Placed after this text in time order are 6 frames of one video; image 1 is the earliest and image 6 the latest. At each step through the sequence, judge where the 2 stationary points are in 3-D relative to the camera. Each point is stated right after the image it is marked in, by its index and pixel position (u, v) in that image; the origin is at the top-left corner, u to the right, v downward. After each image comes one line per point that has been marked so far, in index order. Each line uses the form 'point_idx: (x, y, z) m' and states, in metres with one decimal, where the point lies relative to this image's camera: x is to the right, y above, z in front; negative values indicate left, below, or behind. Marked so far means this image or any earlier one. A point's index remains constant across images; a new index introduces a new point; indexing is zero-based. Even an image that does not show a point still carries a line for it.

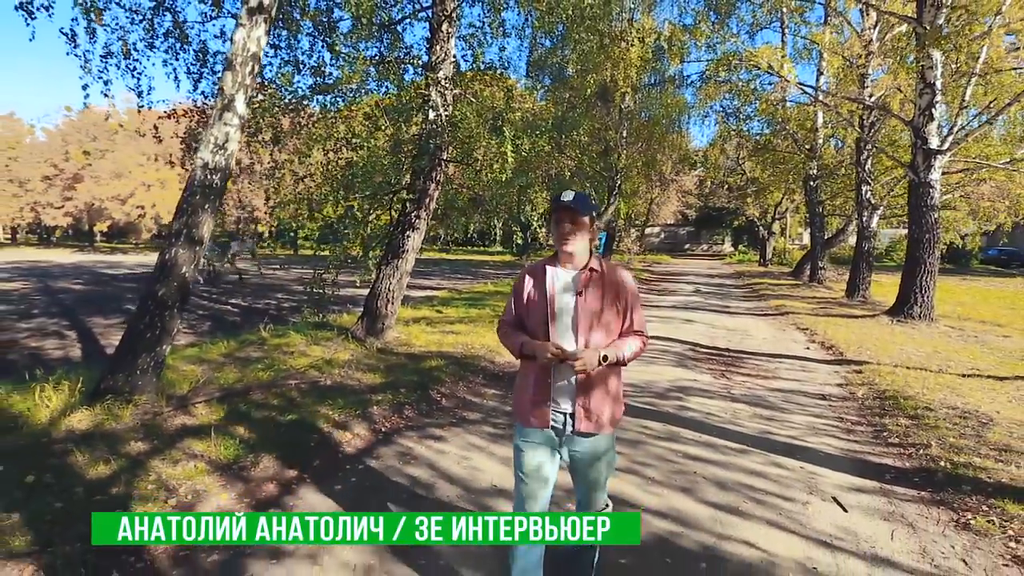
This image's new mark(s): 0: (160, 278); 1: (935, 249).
0: (-3.7, +0.1, +5.5) m
1: (+9.5, +0.9, +11.7) m
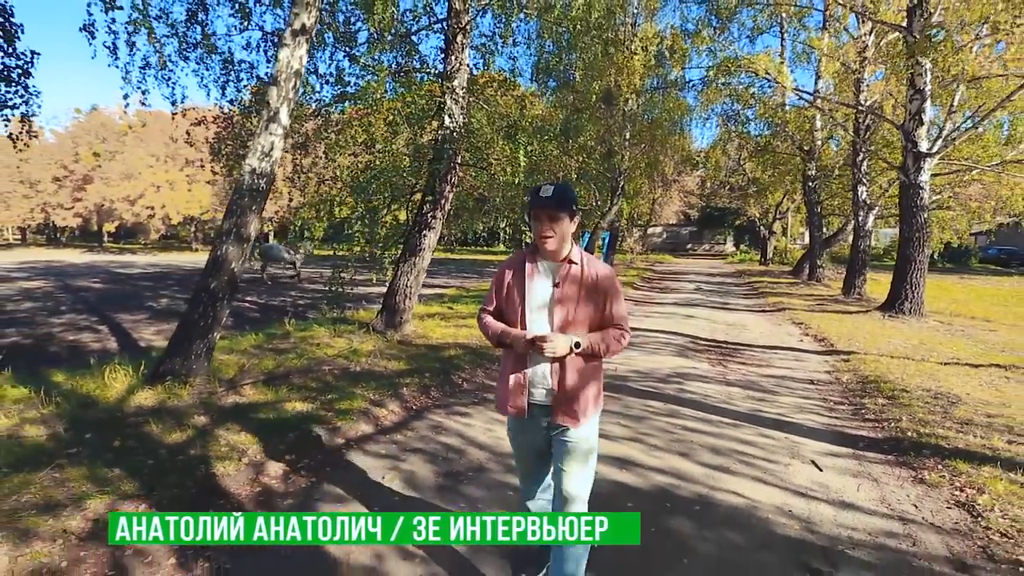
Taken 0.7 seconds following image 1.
0: (-3.5, +0.2, +6.1) m
1: (+9.7, +1.0, +12.2) m
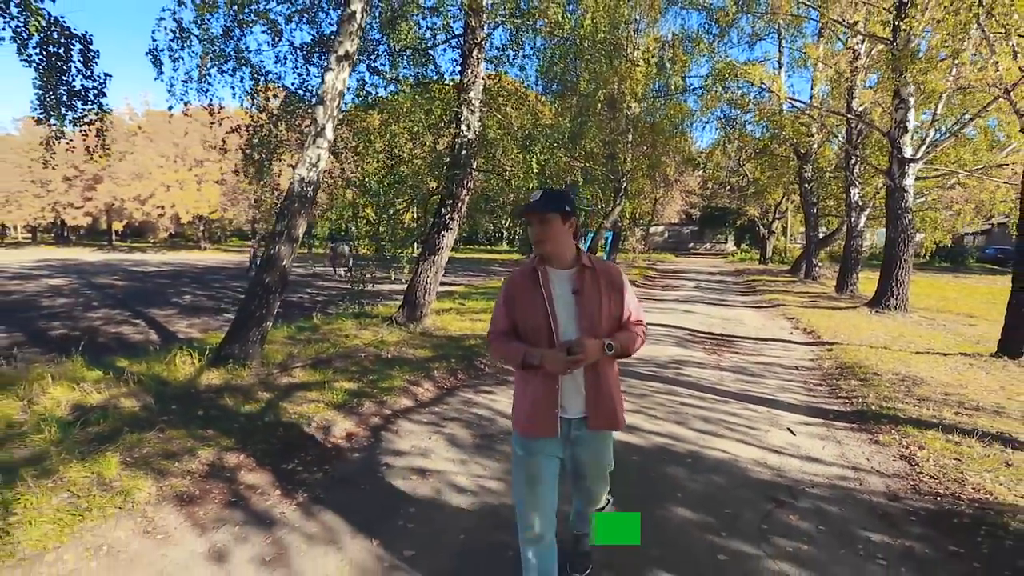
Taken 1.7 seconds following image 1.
0: (-3.3, +0.3, +6.9) m
1: (+10.0, +1.0, +13.0) m
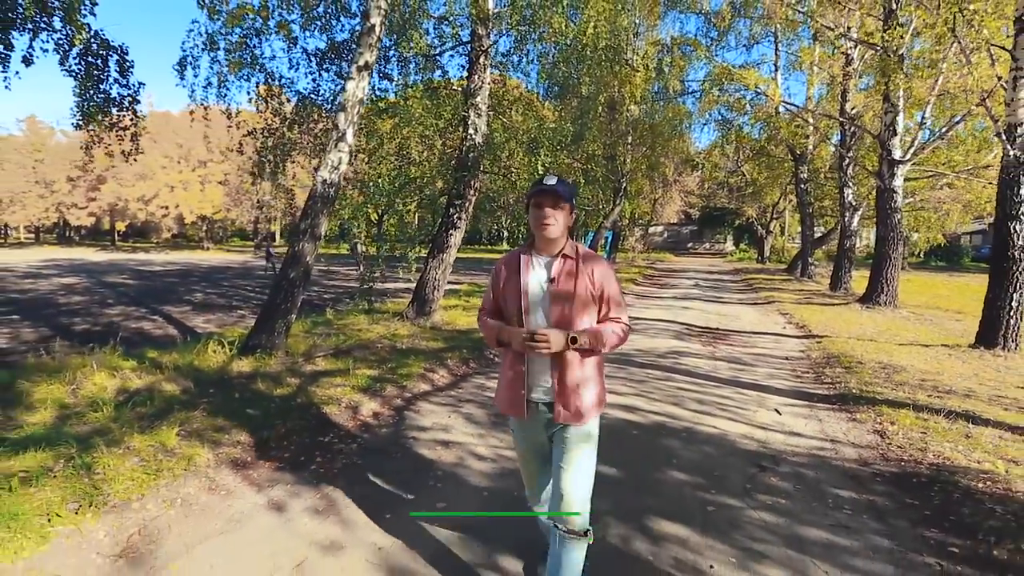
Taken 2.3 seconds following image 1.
0: (-3.2, +0.3, +7.4) m
1: (+10.1, +1.1, +13.5) m
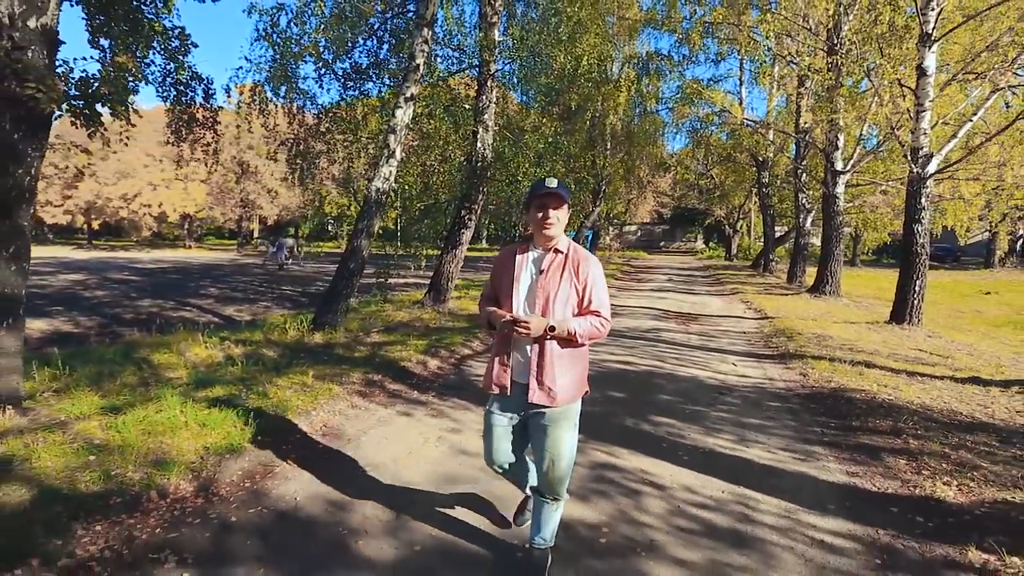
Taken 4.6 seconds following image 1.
0: (-2.9, +0.5, +9.1) m
1: (+10.1, +1.4, +15.9) m
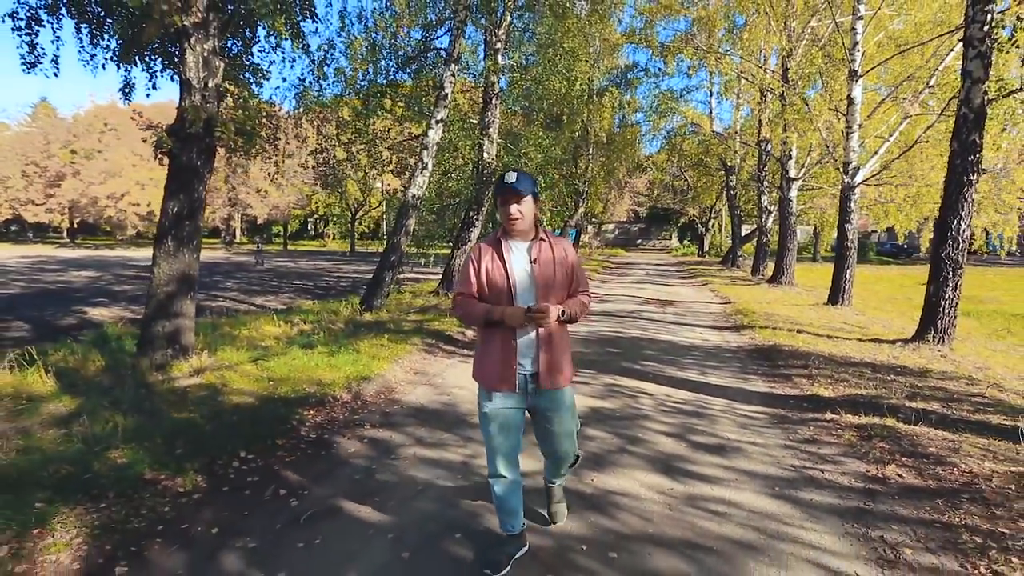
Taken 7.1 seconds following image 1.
0: (-2.6, +0.8, +11.1) m
1: (+10.0, +1.7, +18.4) m
